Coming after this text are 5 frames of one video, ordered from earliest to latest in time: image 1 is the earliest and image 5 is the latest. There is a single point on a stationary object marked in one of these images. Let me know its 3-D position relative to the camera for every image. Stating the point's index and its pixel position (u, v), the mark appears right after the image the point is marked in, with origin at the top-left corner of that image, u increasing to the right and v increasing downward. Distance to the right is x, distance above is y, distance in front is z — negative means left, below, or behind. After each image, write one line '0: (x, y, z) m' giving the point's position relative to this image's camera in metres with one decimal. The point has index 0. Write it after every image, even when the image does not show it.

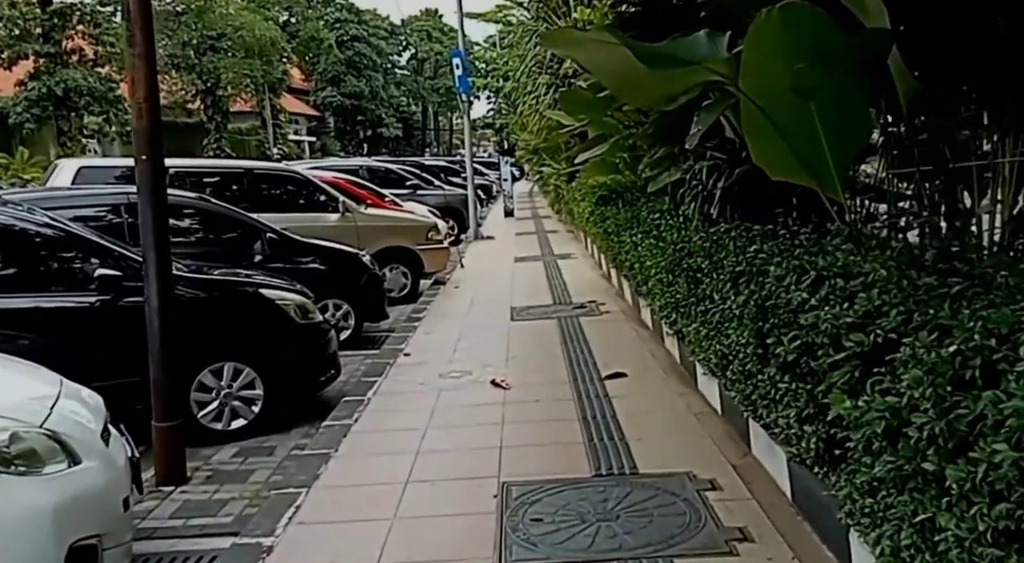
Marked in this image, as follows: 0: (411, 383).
0: (-0.7, -0.7, +5.7) m
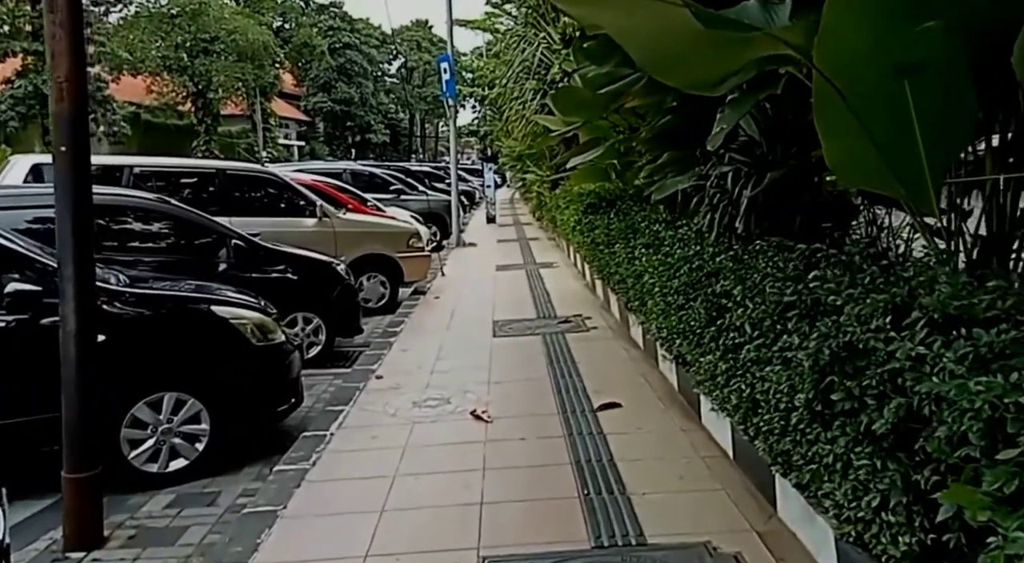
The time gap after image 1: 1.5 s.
0: (-0.8, -0.8, +5.1) m
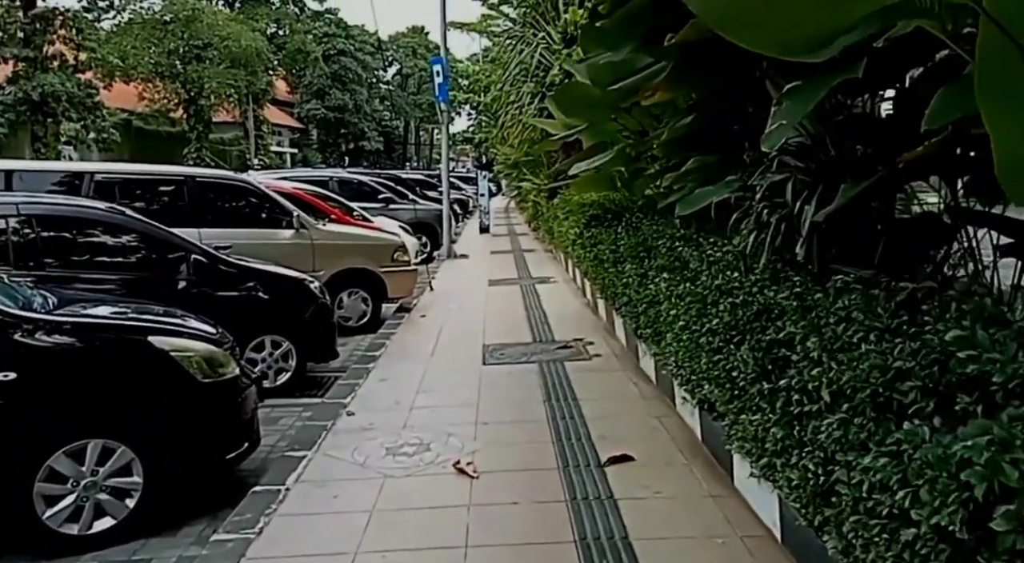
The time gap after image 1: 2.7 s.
0: (-0.9, -0.9, +4.3) m
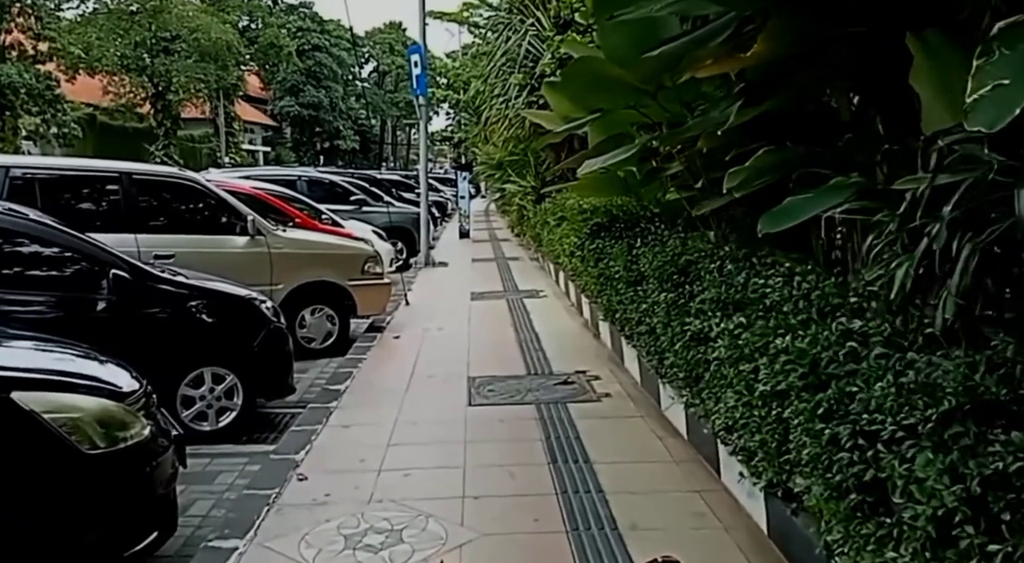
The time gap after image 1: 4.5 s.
0: (-0.9, -1.1, +3.2) m
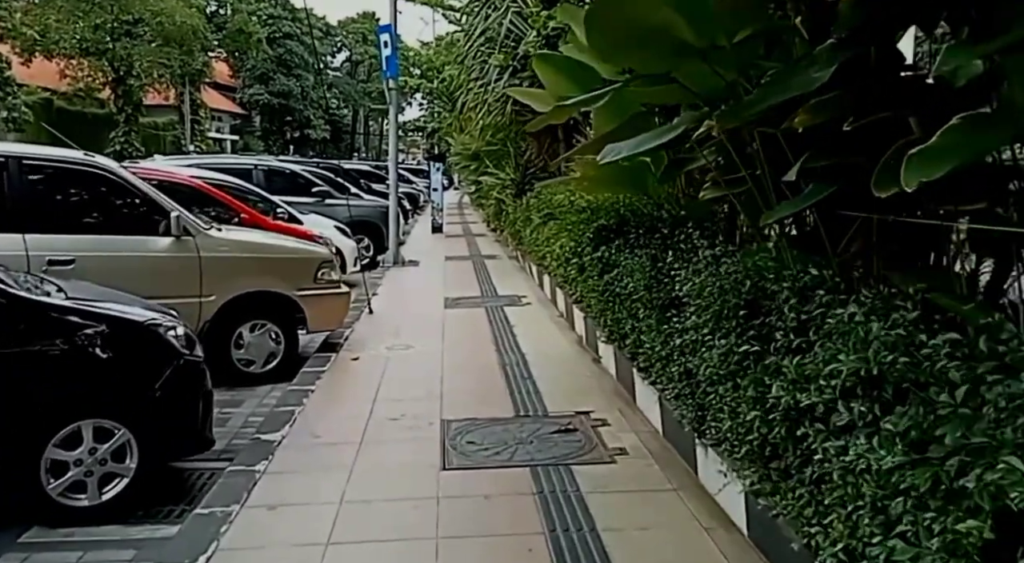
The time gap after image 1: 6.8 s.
0: (-0.9, -1.2, +1.9) m
